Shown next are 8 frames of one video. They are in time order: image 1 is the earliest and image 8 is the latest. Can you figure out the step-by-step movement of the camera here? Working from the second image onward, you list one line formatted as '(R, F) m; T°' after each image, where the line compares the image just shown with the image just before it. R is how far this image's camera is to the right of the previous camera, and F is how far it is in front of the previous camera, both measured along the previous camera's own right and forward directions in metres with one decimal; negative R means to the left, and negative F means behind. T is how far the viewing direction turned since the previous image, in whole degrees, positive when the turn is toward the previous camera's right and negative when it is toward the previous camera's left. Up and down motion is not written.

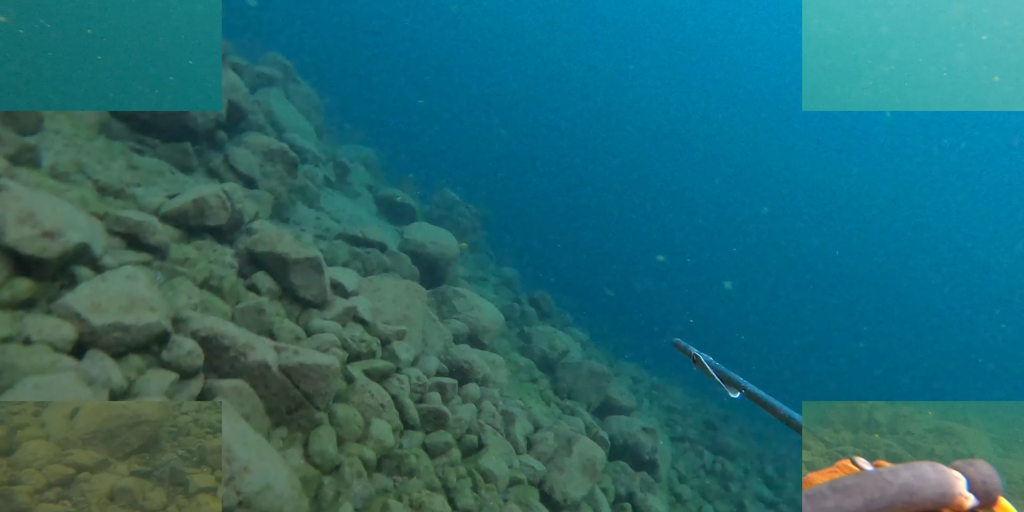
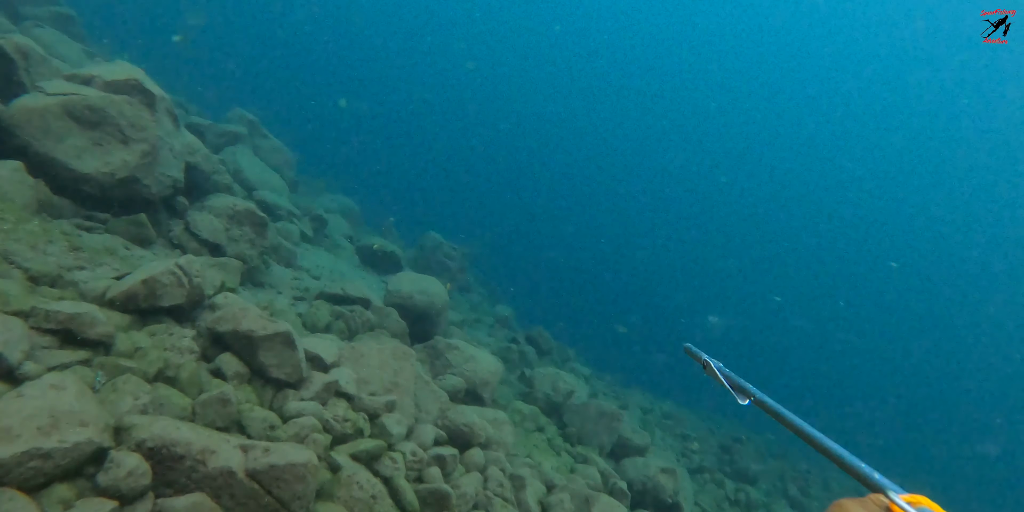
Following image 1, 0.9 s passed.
(0.0, +0.6) m; +1°
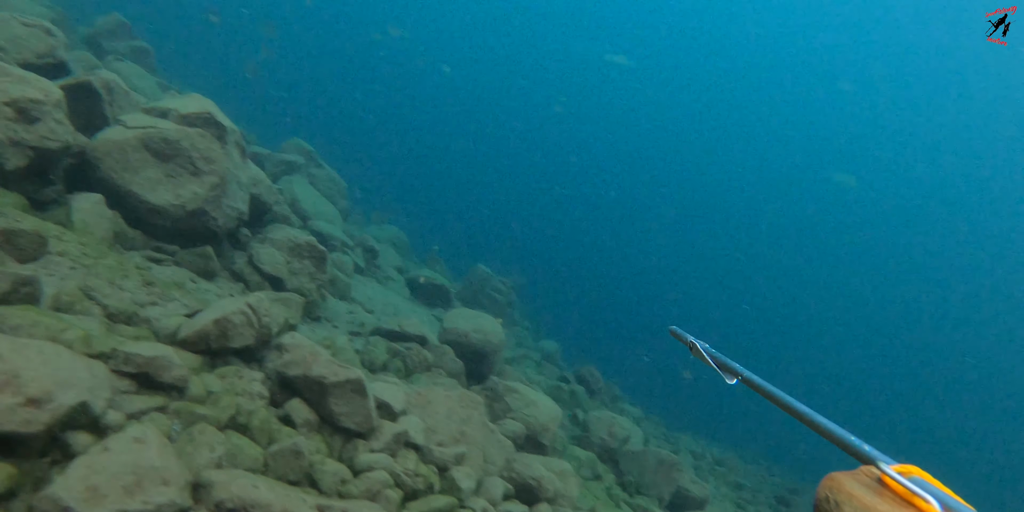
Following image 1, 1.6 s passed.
(-0.5, +0.3) m; -3°
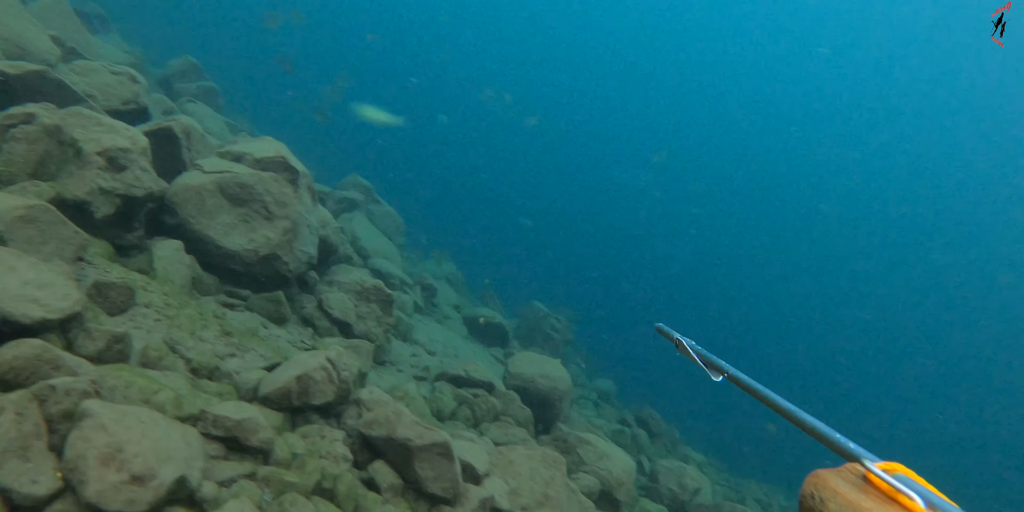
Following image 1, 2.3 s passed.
(-0.5, +0.3) m; -4°
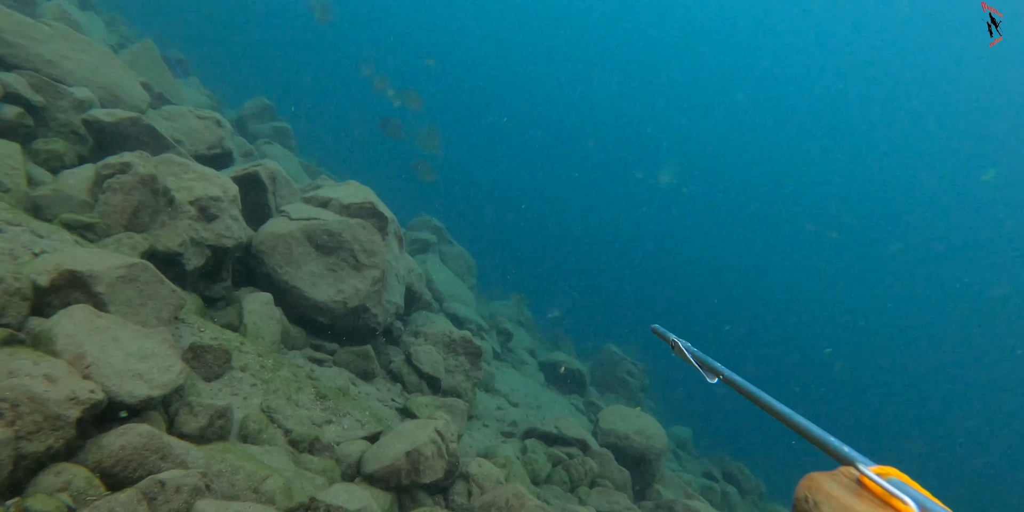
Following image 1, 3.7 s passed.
(-0.7, +0.5) m; -4°
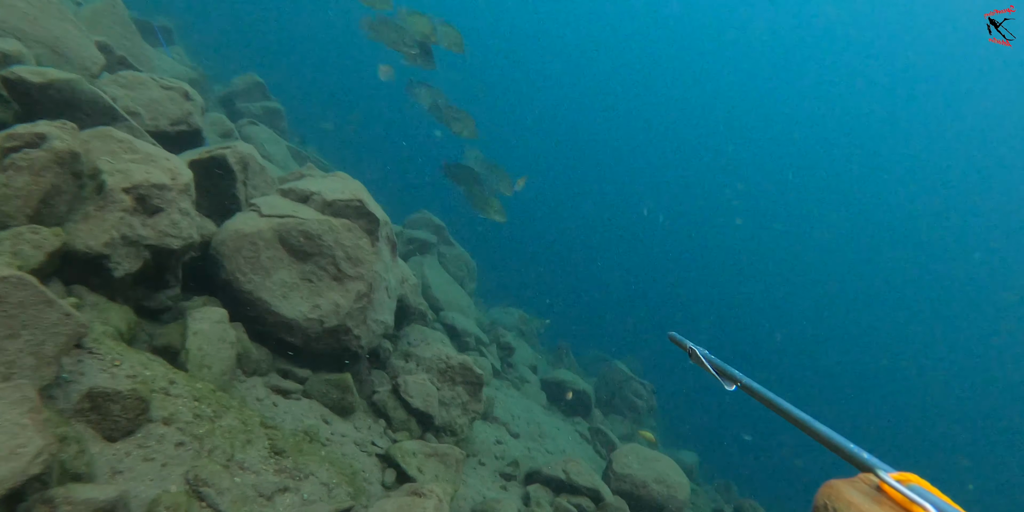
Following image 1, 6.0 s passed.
(-0.2, +1.1) m; 0°
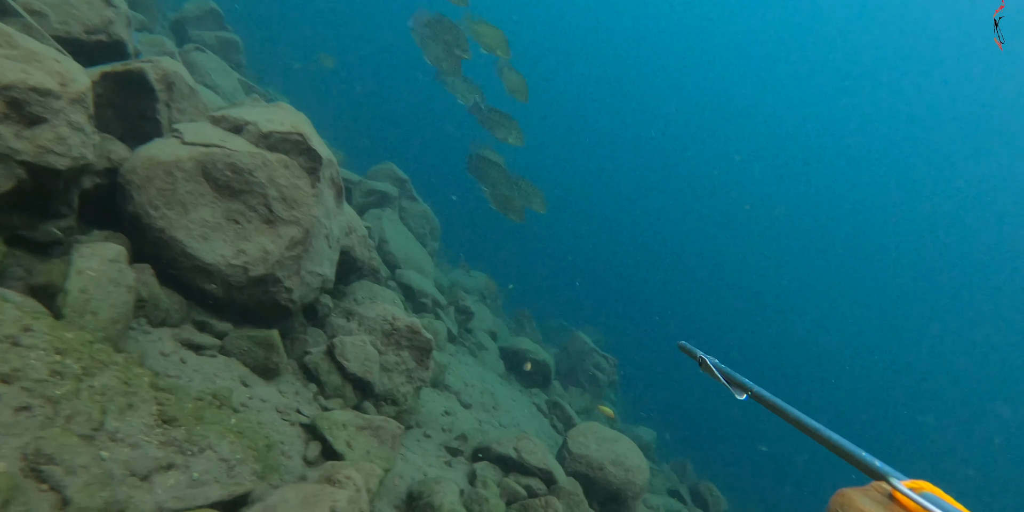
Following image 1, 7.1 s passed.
(+0.1, +0.6) m; +3°
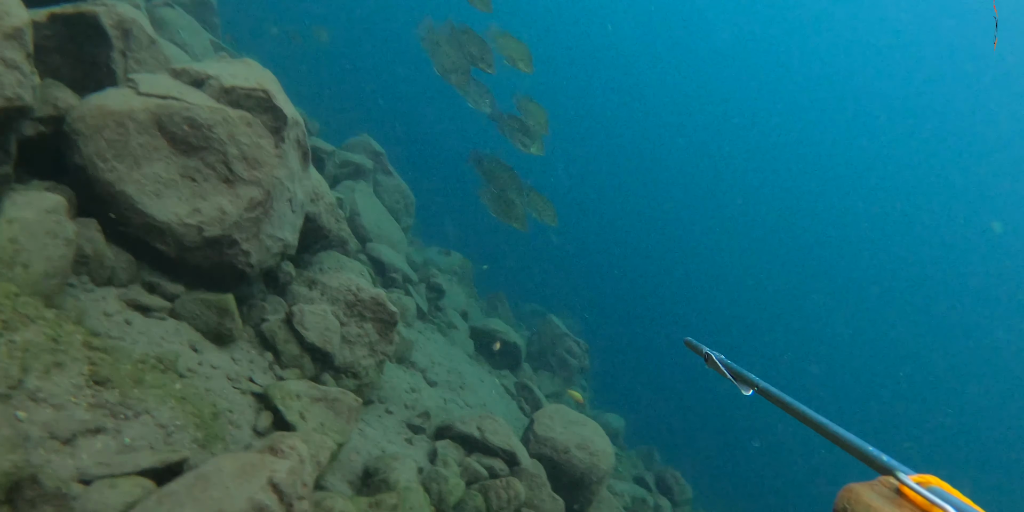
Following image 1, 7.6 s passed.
(+0.1, +0.1) m; +2°
